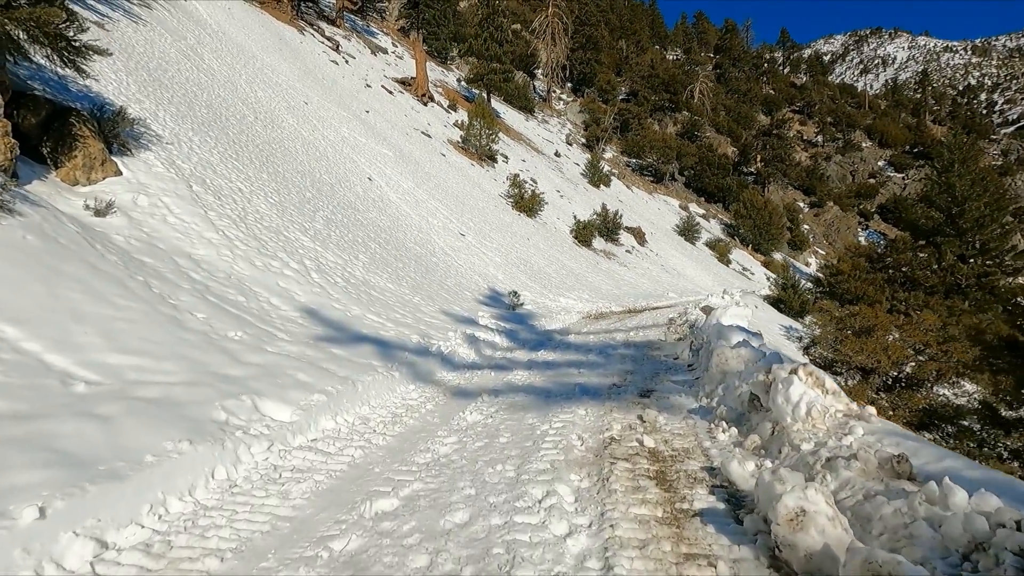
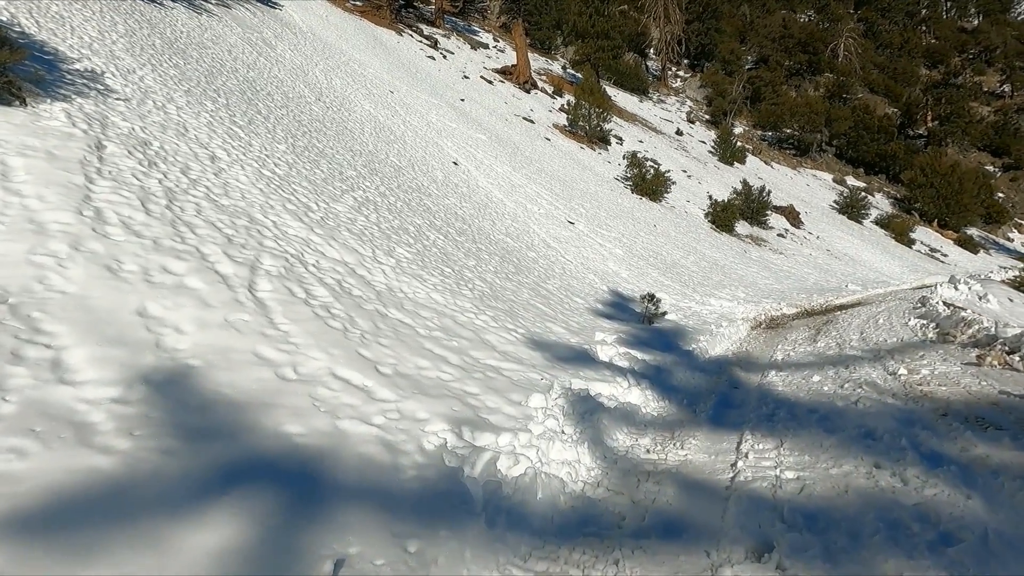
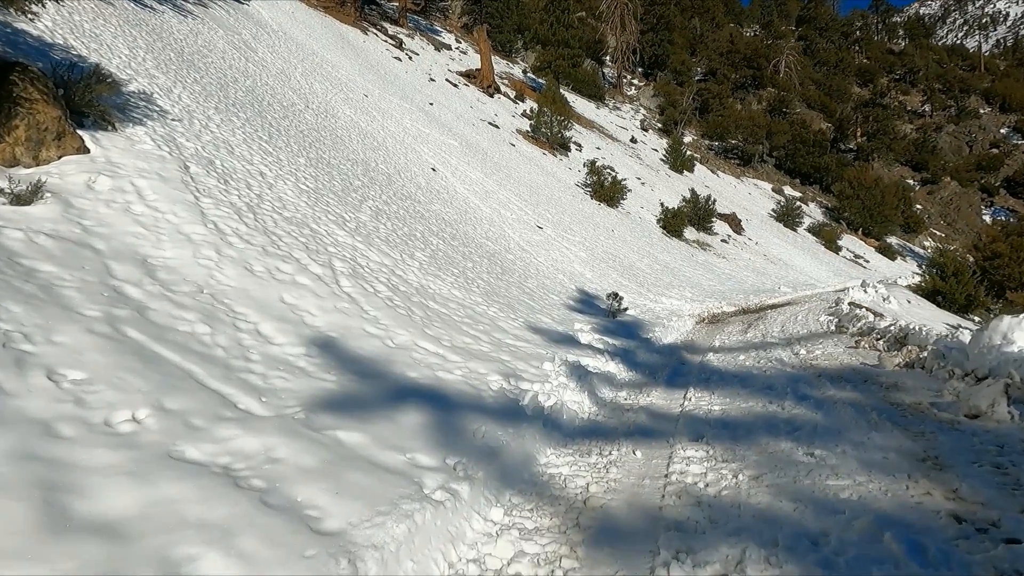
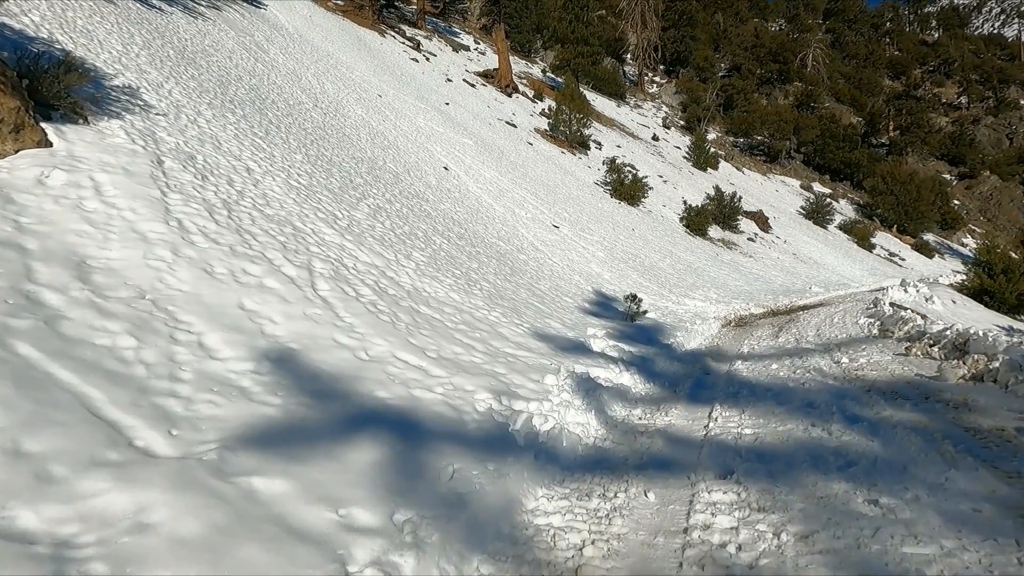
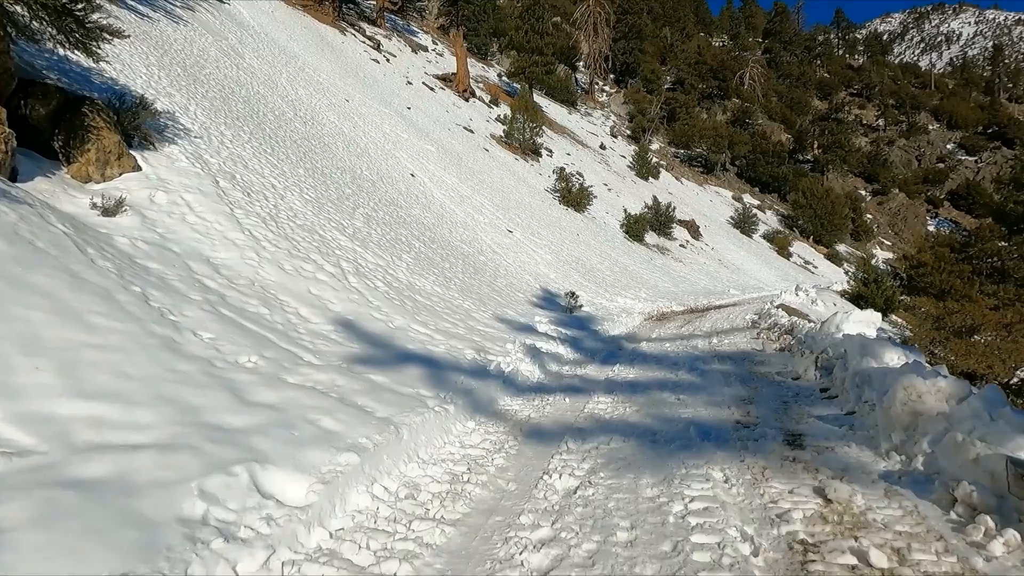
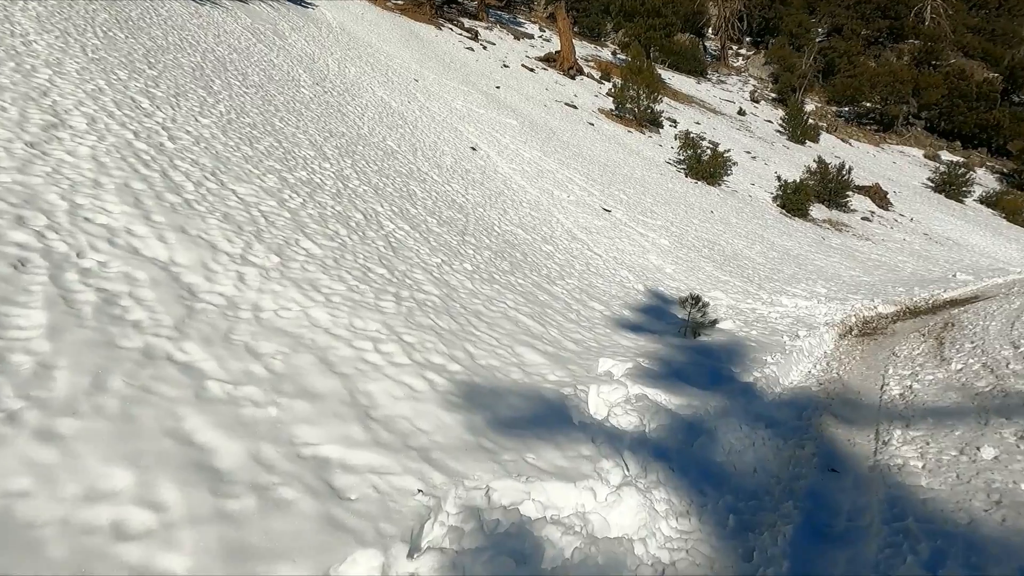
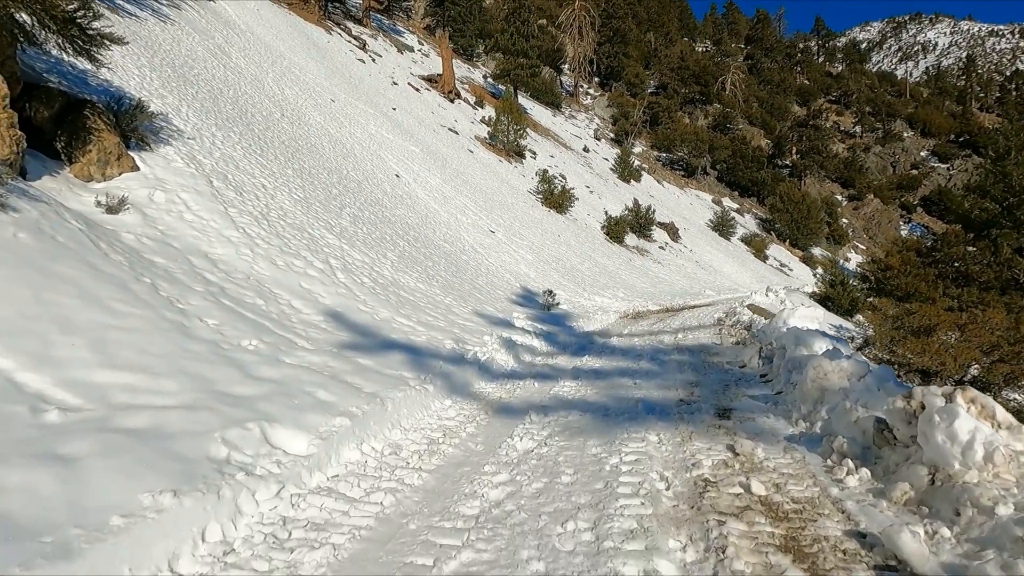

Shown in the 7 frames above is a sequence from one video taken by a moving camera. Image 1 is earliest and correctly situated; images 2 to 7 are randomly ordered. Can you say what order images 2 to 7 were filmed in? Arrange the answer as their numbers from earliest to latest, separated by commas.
7, 5, 3, 4, 2, 6
